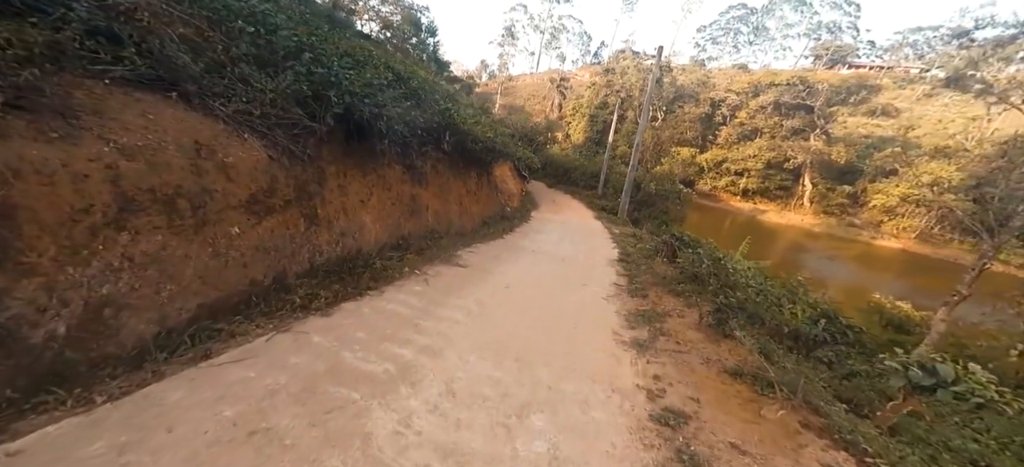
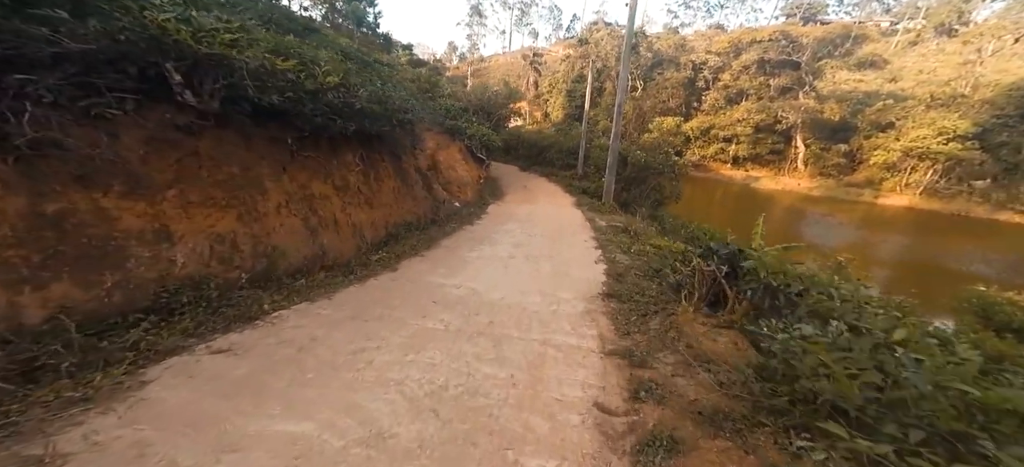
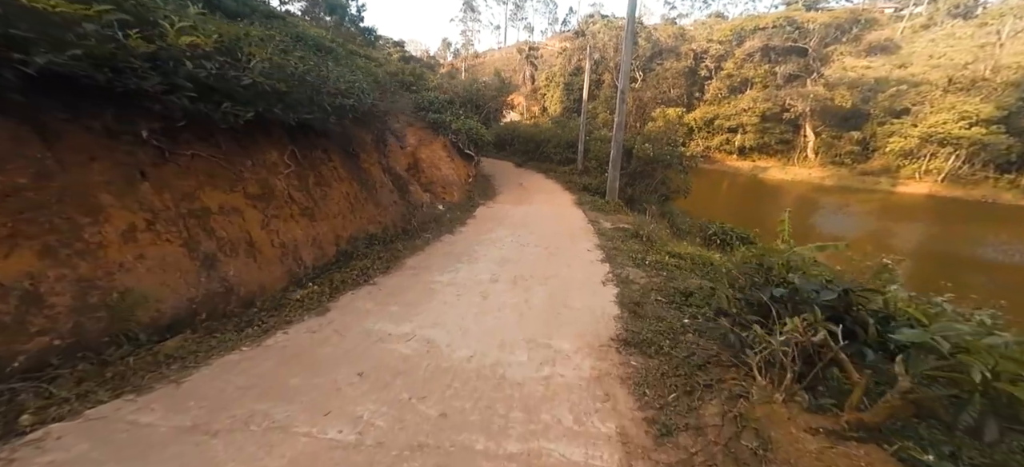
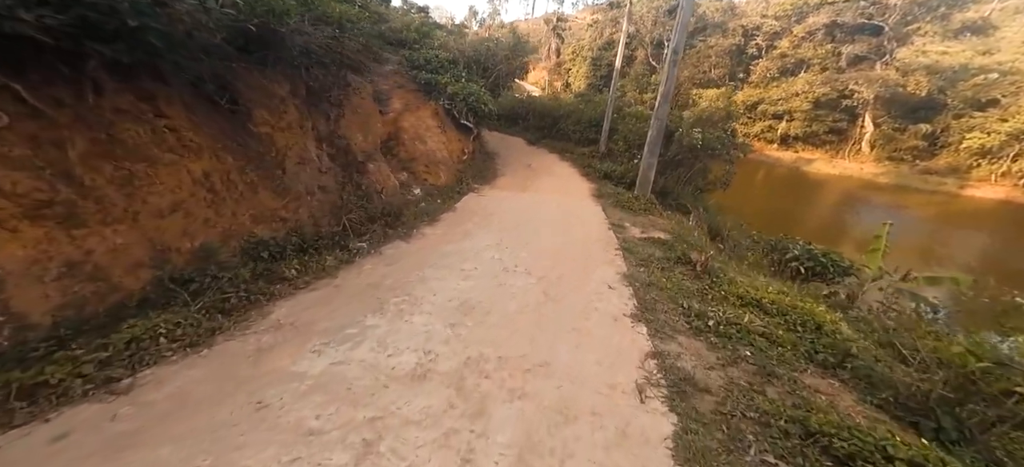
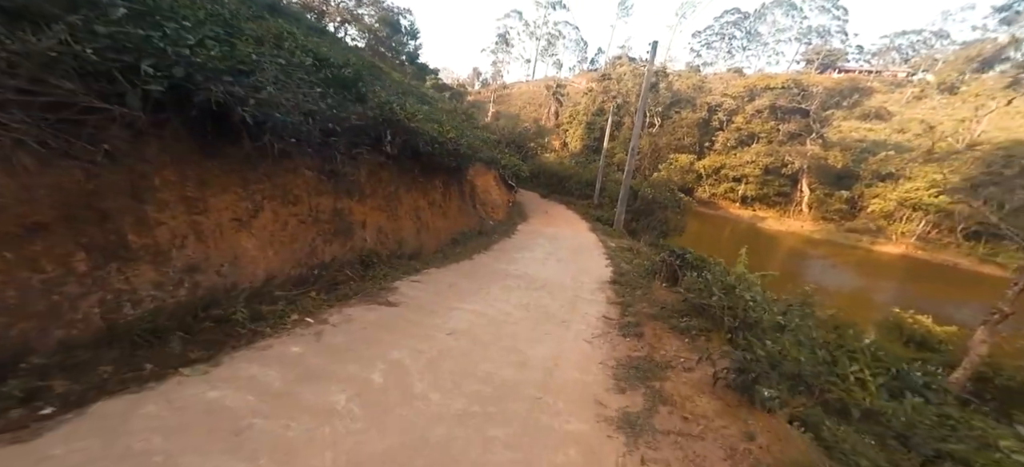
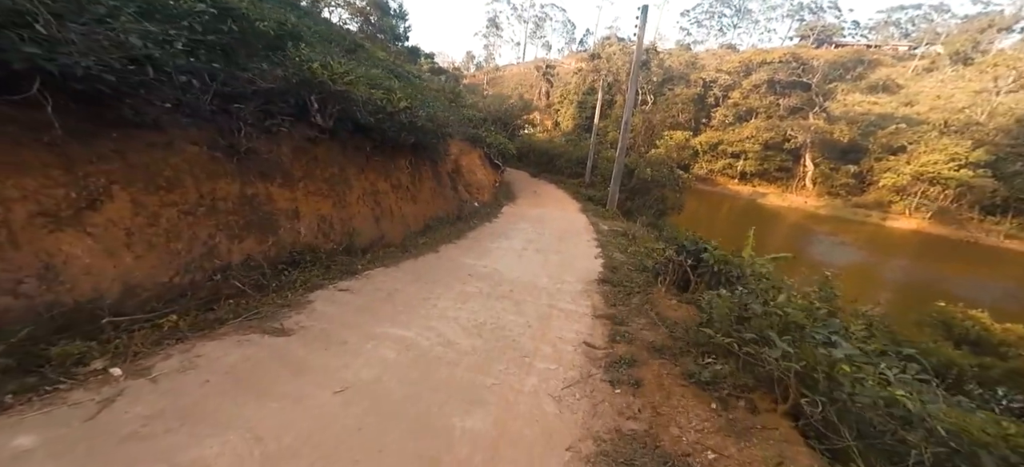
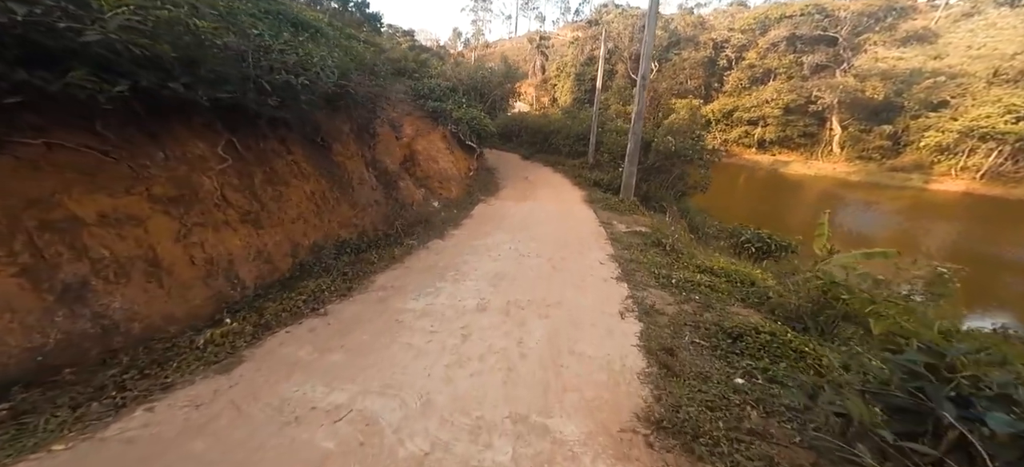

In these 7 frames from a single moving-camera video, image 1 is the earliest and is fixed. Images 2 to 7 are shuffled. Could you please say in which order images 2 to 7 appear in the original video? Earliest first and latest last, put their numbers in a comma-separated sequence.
5, 6, 2, 3, 7, 4
